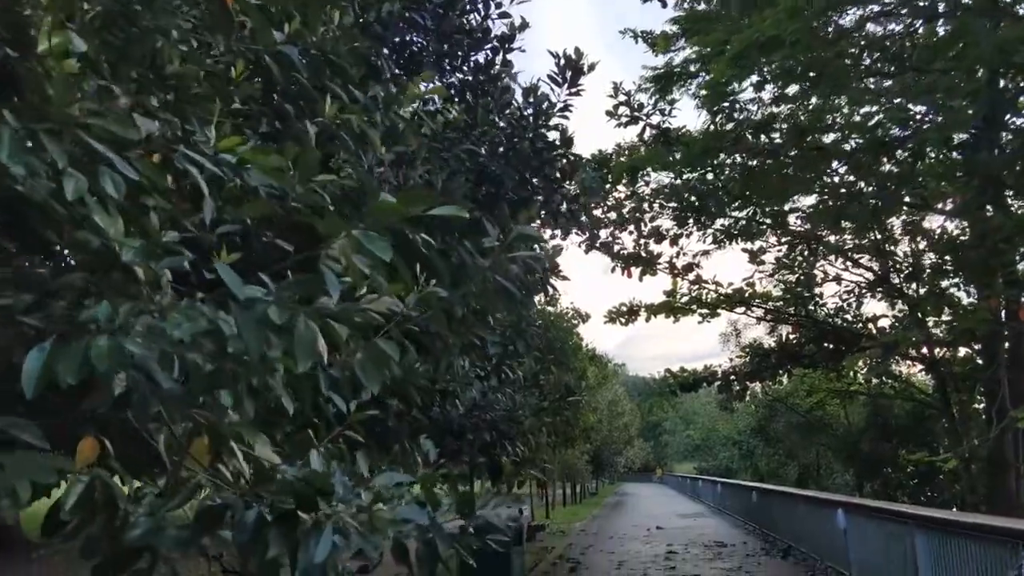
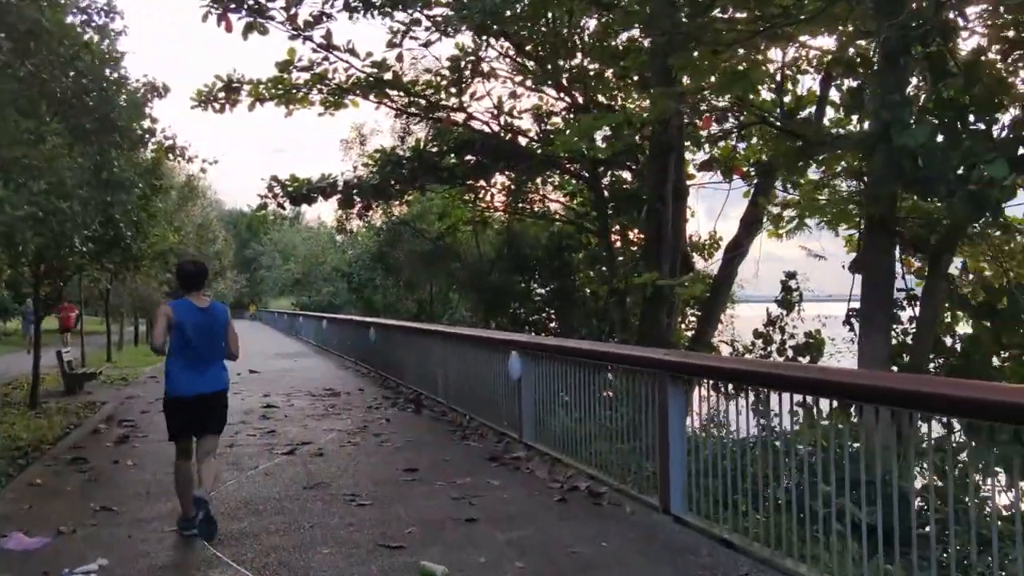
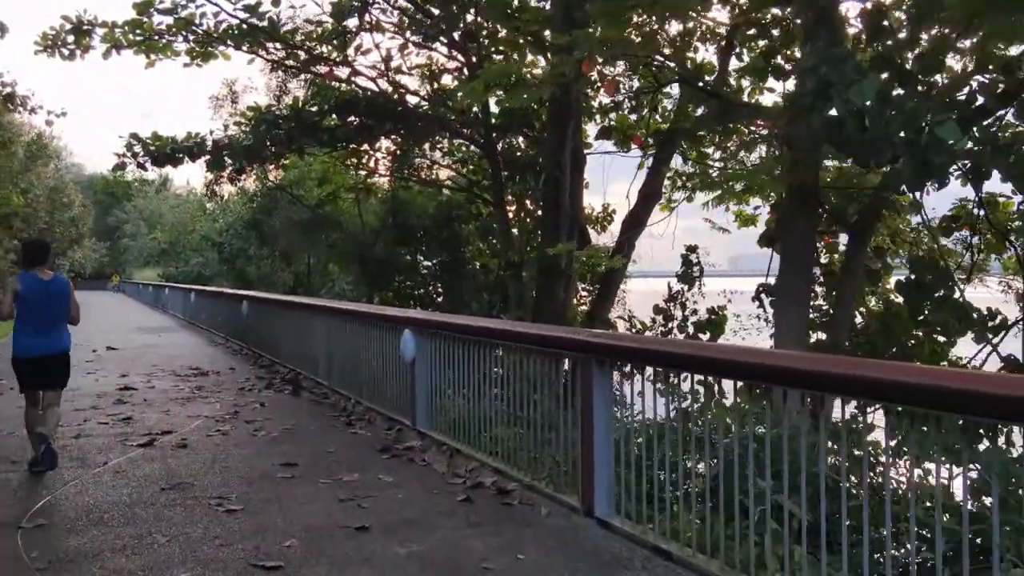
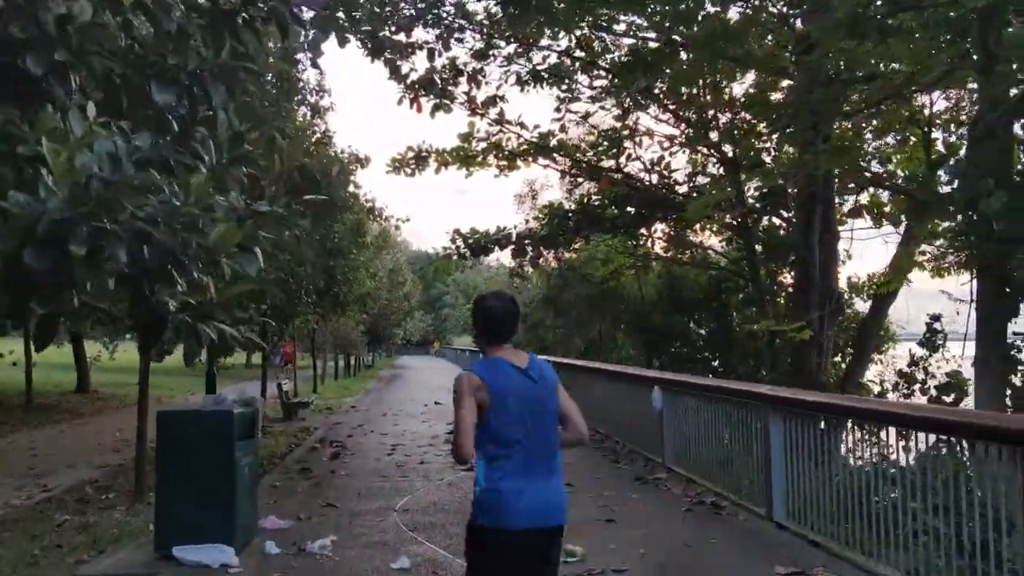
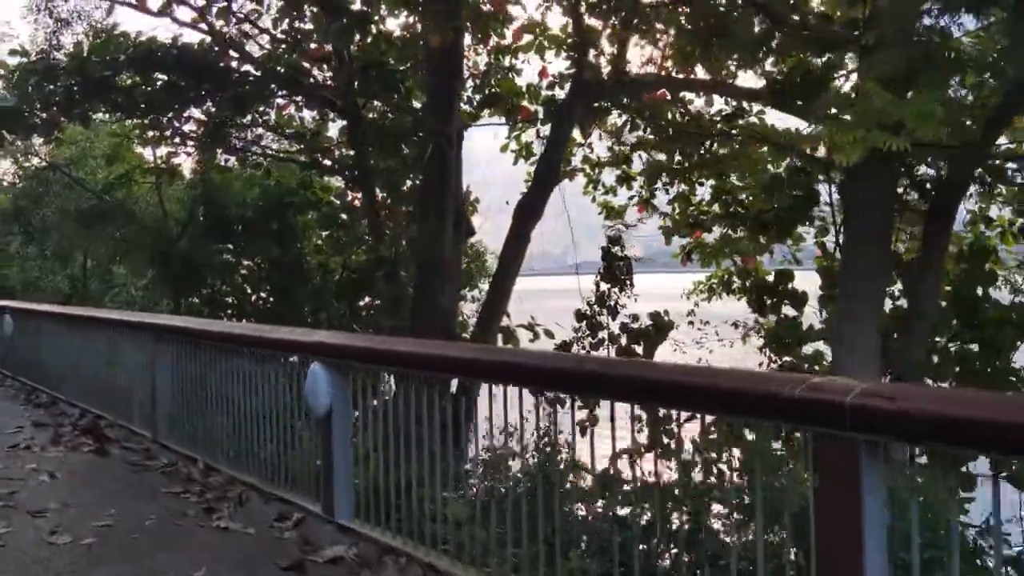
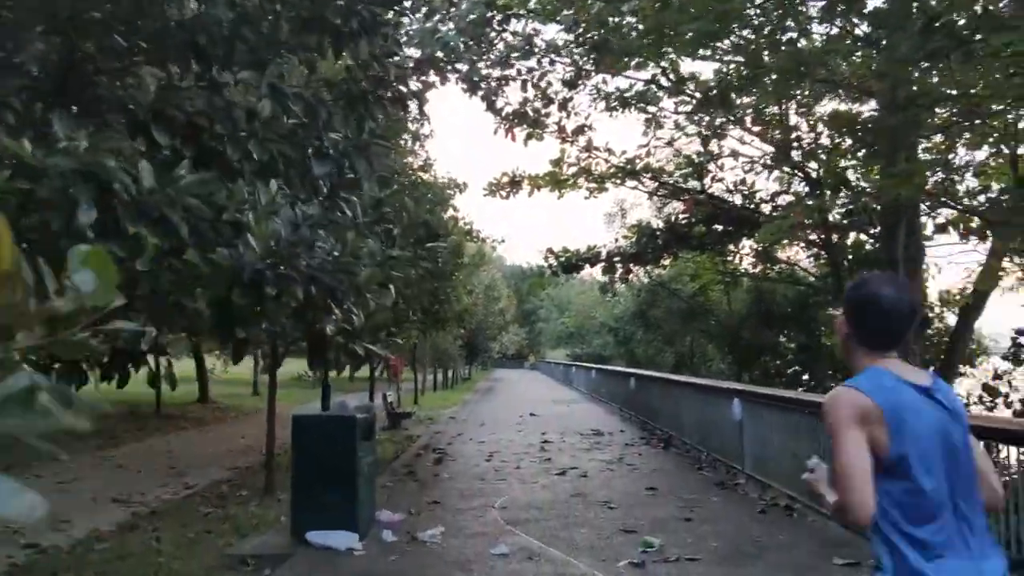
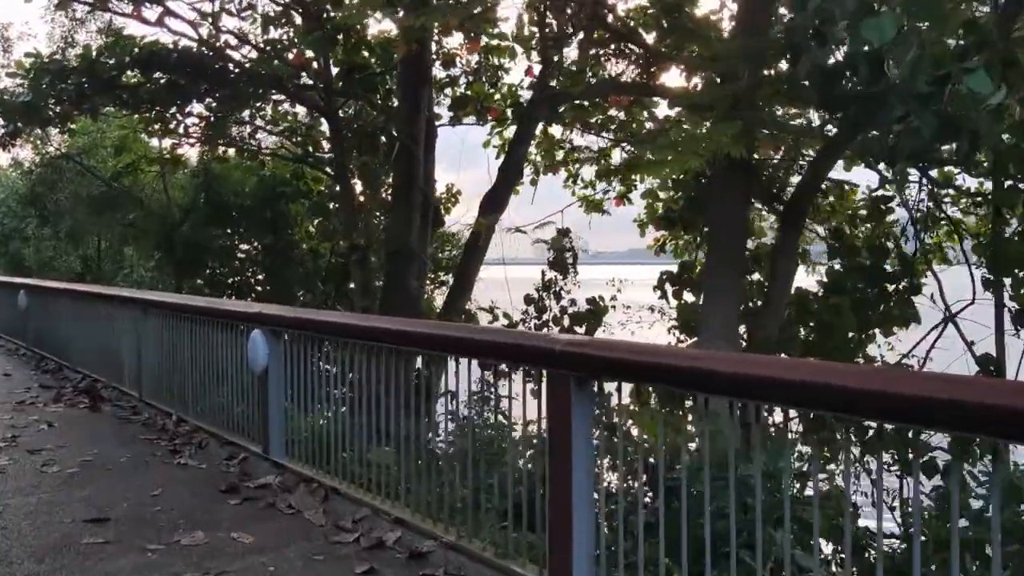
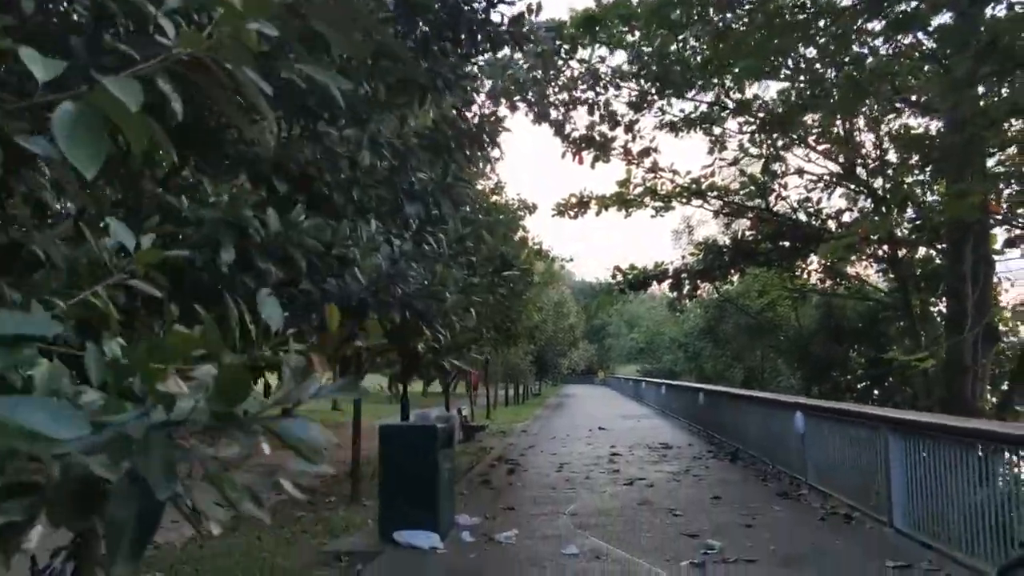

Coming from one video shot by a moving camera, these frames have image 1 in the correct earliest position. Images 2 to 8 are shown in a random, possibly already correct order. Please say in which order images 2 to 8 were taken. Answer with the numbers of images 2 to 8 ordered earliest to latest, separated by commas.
8, 6, 4, 2, 3, 7, 5
